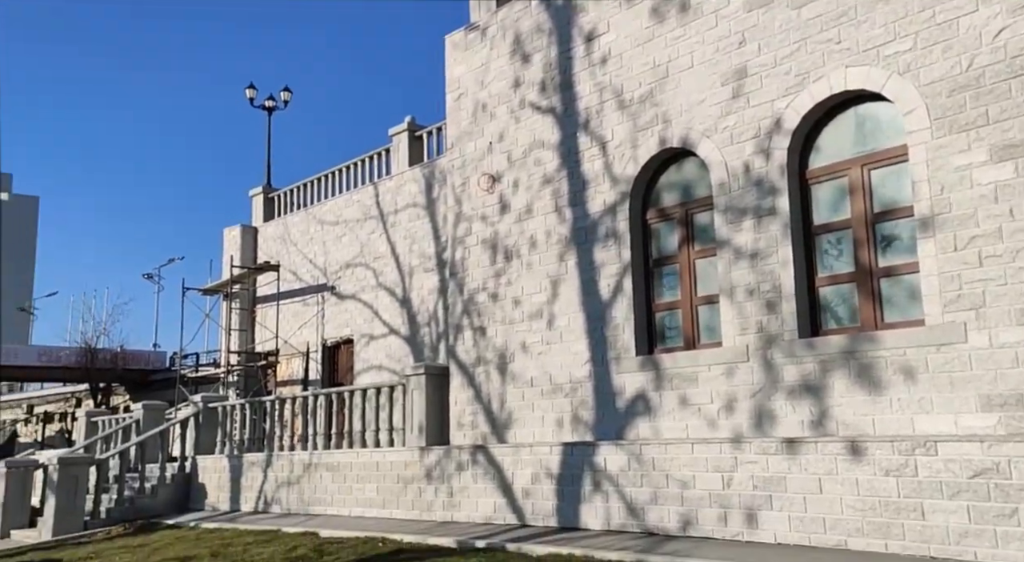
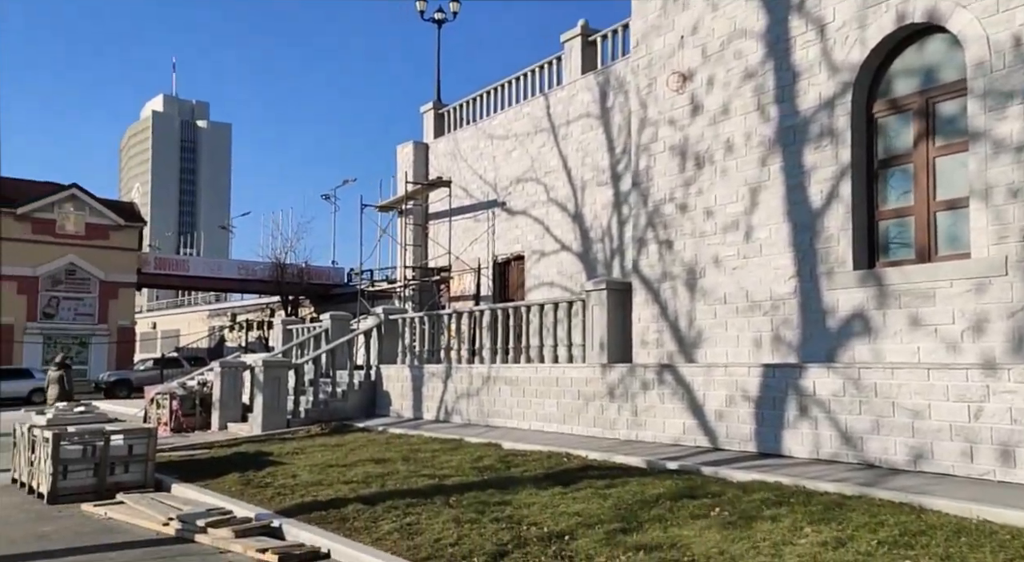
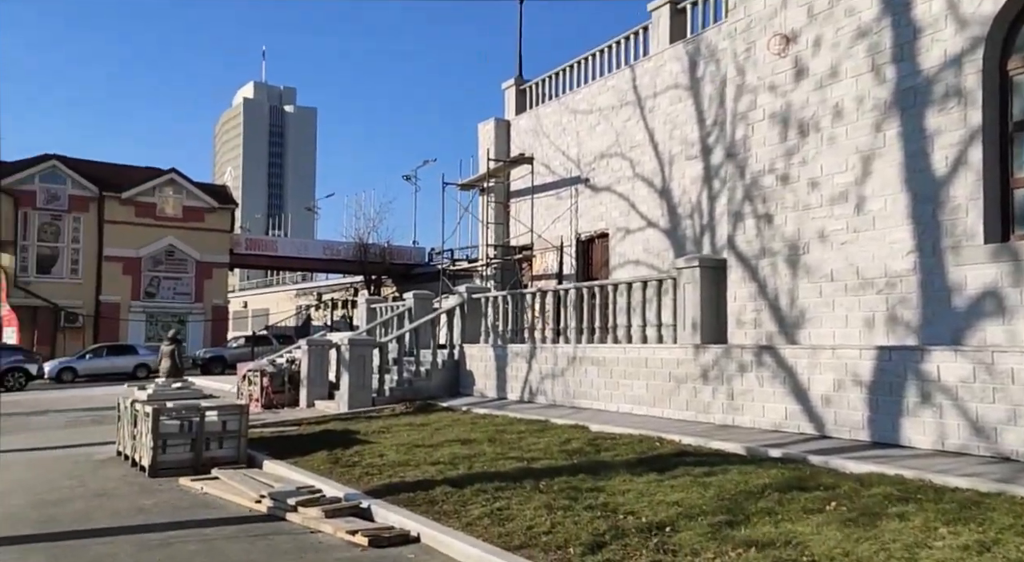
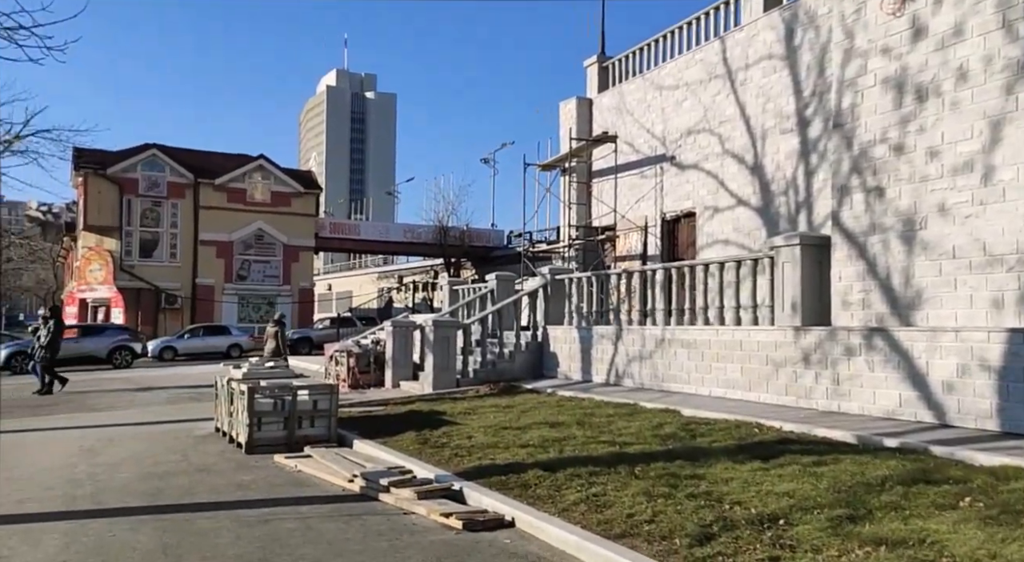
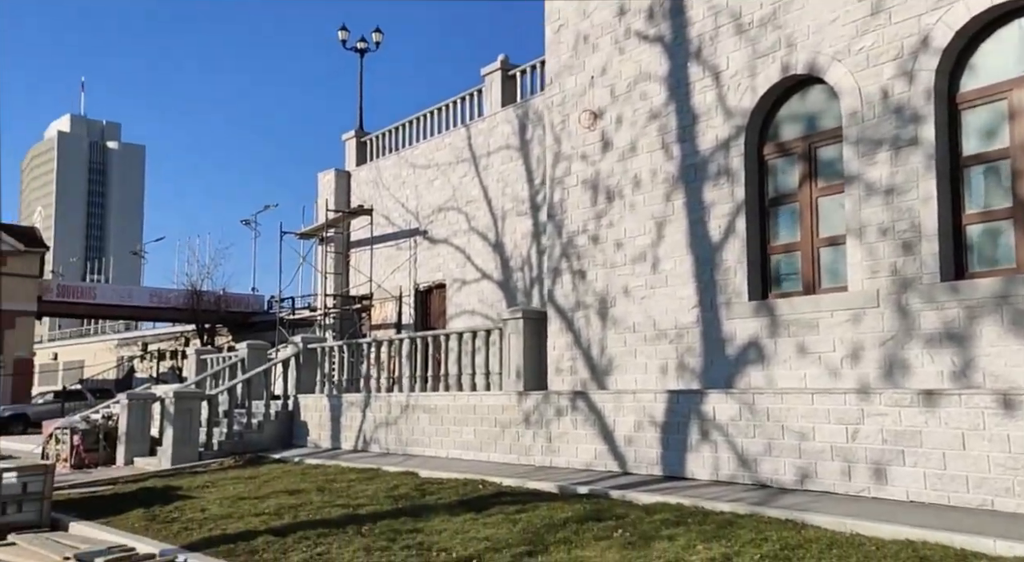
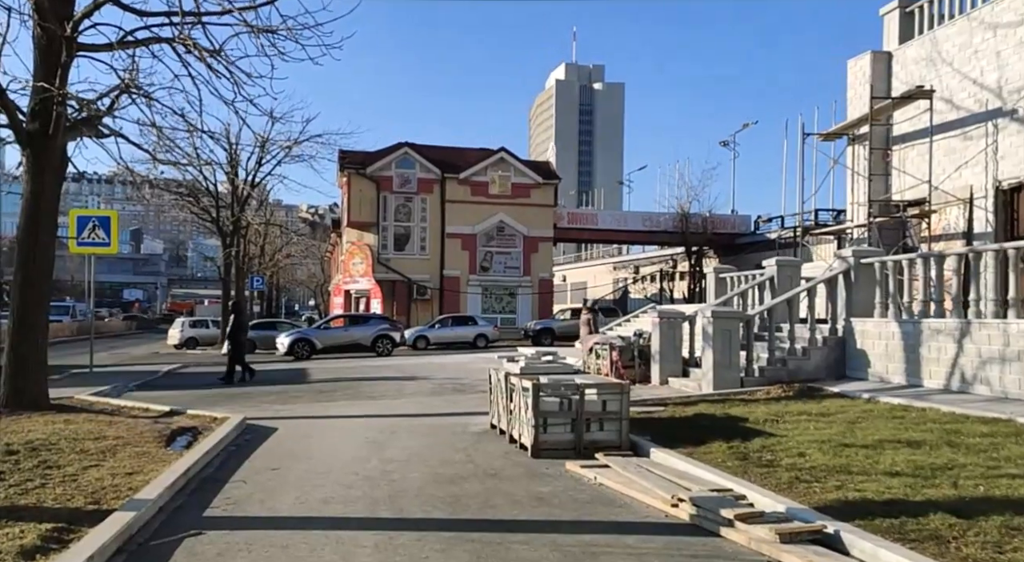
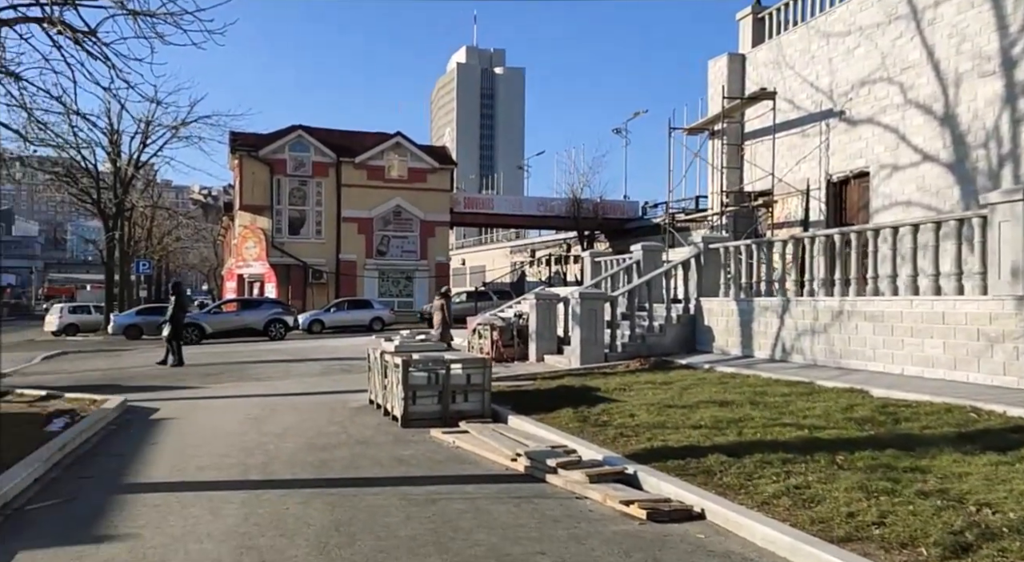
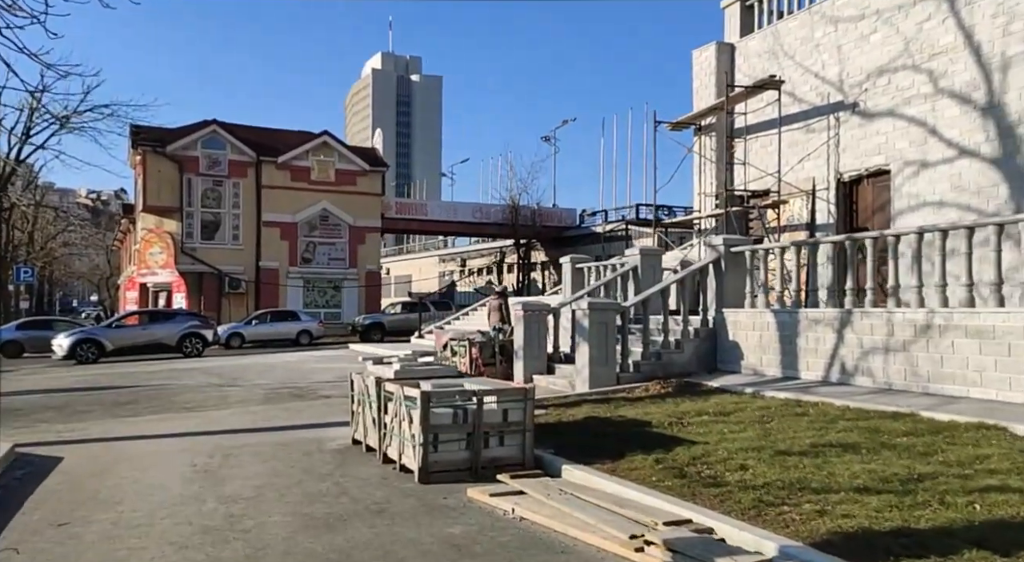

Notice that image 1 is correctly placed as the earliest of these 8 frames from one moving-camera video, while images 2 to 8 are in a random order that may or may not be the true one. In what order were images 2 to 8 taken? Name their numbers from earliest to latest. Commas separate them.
5, 2, 3, 4, 7, 6, 8
